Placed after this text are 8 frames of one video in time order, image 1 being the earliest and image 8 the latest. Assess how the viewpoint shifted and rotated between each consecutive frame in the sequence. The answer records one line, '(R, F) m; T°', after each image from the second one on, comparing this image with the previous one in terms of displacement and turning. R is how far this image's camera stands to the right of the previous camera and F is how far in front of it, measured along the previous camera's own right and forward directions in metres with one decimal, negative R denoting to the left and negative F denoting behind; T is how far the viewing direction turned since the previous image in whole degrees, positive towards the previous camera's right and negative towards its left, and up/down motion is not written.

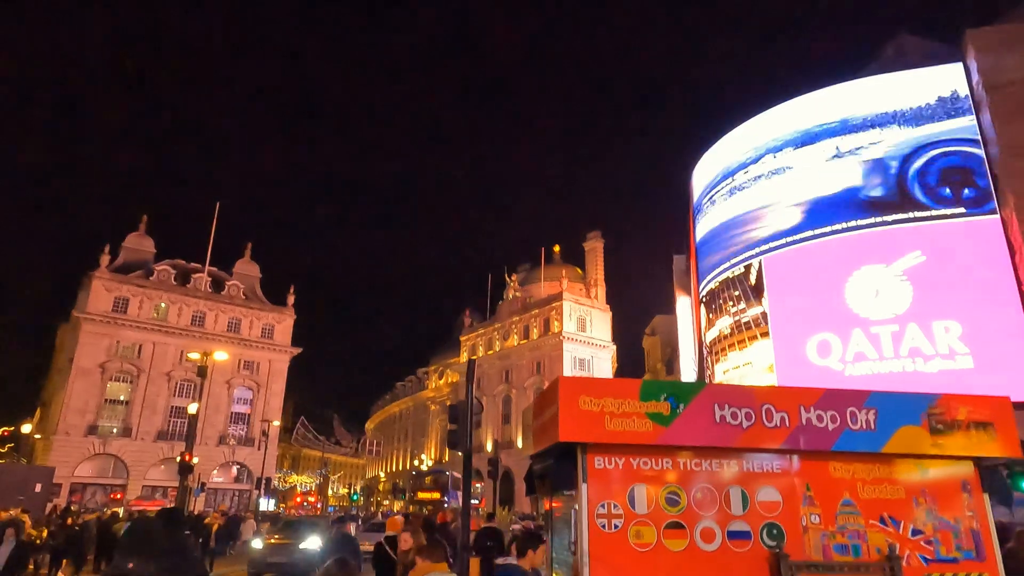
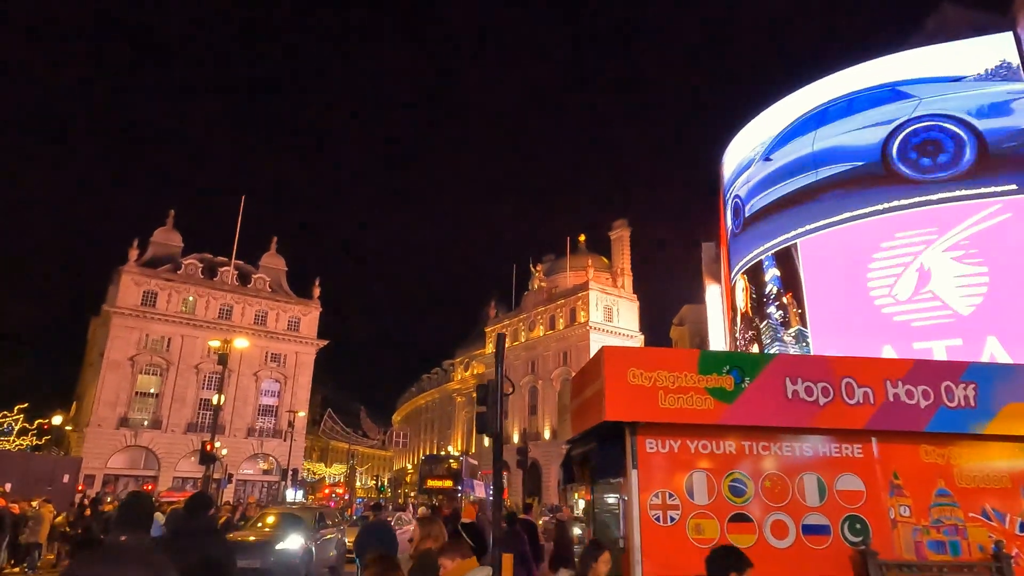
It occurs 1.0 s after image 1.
(-0.1, +0.7) m; -2°
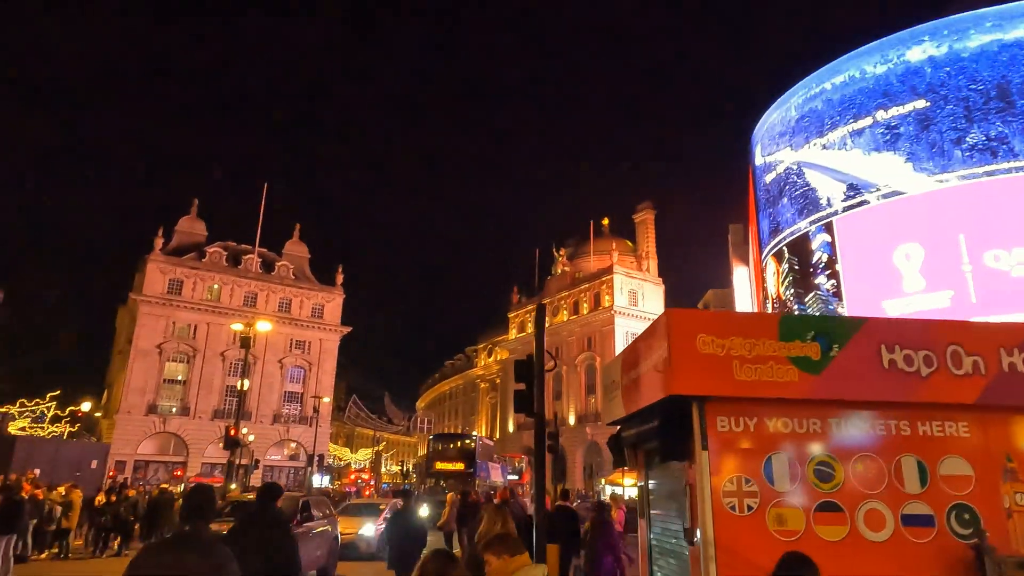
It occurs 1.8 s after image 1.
(-0.2, +0.6) m; -2°
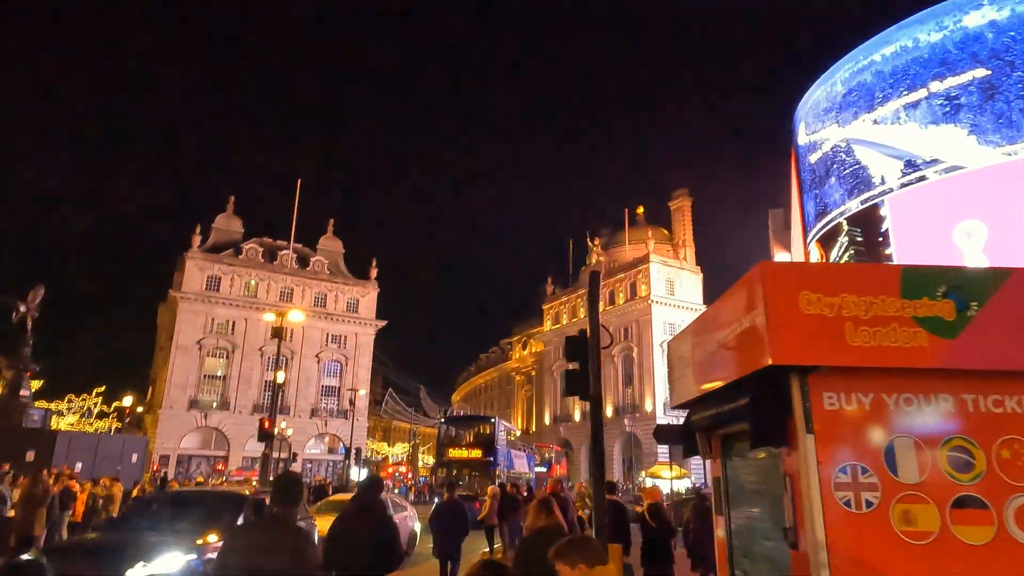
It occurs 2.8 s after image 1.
(-0.1, +0.7) m; -3°
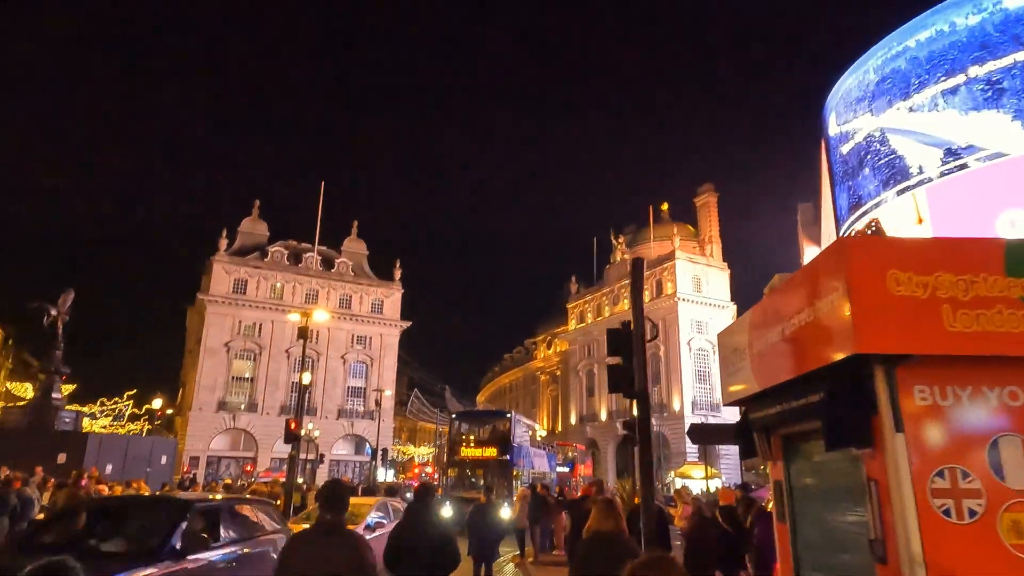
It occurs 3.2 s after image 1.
(-0.1, +0.4) m; -2°
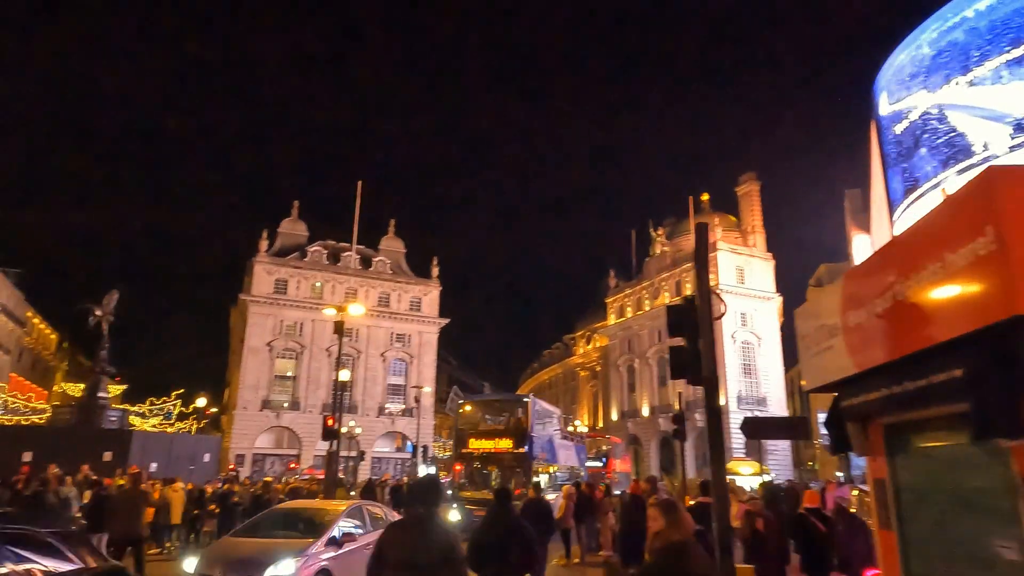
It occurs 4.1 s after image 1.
(-0.1, +0.6) m; -3°
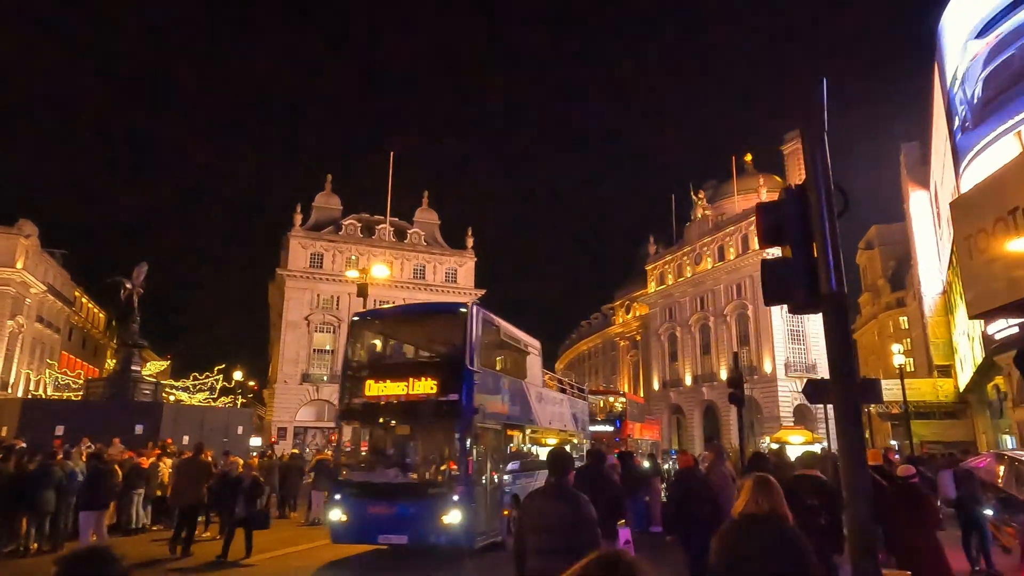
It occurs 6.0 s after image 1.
(0.0, +1.3) m; -3°
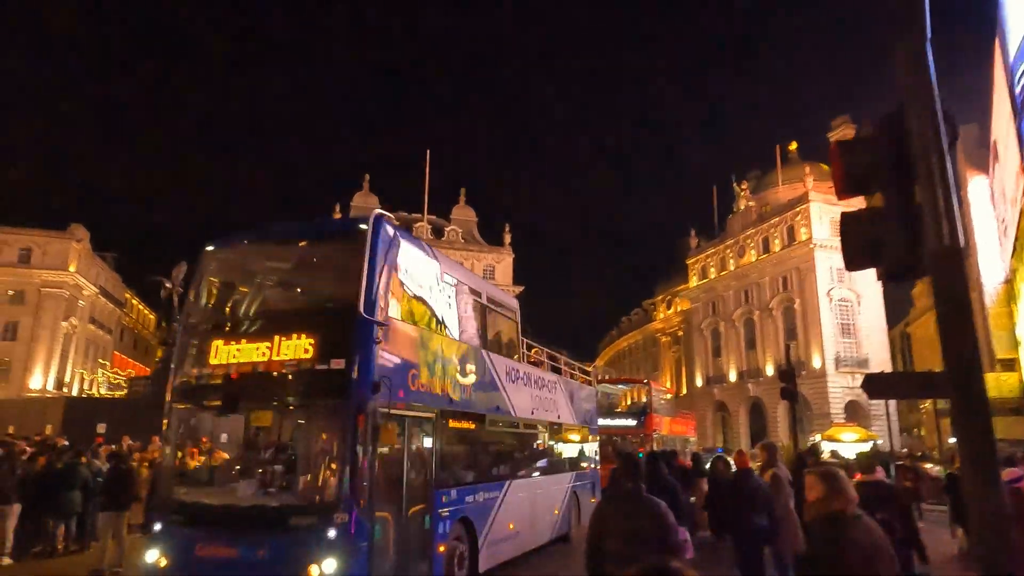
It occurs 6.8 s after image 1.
(+0.1, +0.6) m; -3°
